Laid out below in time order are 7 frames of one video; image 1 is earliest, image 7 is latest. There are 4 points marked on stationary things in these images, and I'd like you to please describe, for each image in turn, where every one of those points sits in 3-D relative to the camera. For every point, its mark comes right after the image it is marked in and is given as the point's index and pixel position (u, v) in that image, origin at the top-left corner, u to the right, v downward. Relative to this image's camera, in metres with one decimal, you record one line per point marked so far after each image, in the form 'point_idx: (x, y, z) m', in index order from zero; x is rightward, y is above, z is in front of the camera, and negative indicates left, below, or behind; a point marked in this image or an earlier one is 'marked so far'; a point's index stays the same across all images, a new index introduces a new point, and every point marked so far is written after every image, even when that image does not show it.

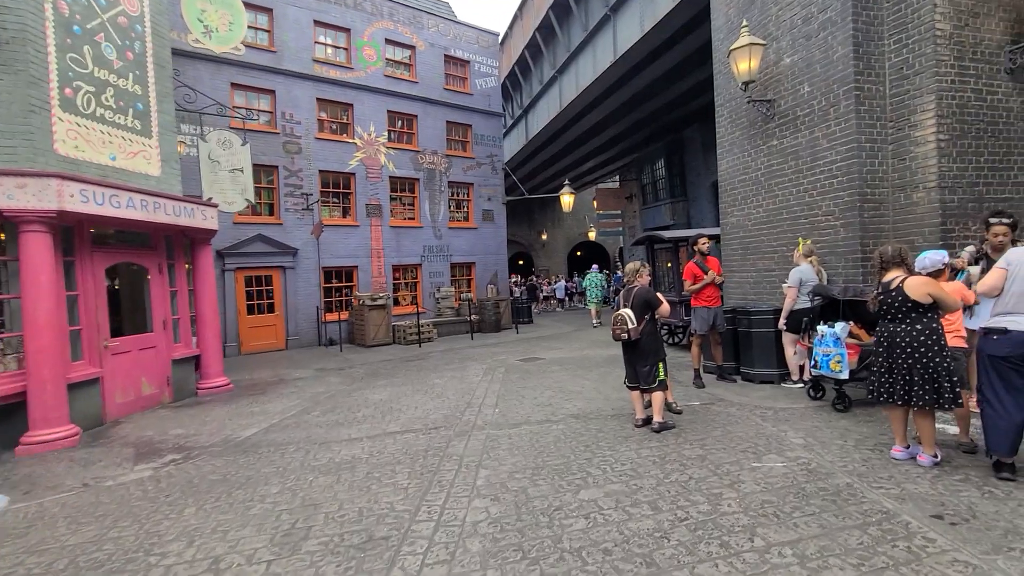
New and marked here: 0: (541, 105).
0: (+1.1, +7.3, +19.5) m
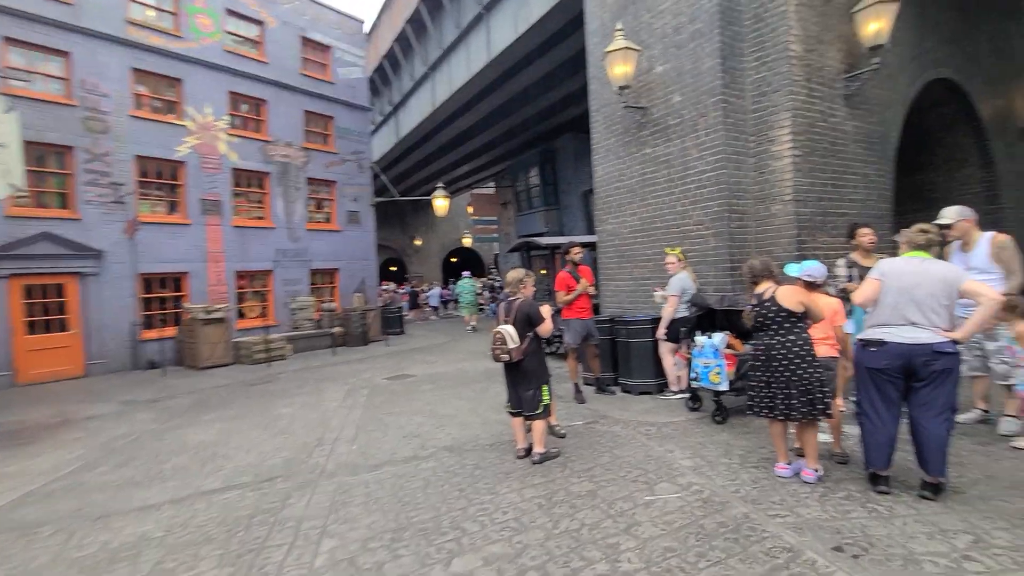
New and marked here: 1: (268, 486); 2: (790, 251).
0: (-3.8, +6.9, +18.3) m
1: (-2.5, -2.0, +5.0) m
2: (+3.8, +0.5, +6.7) m
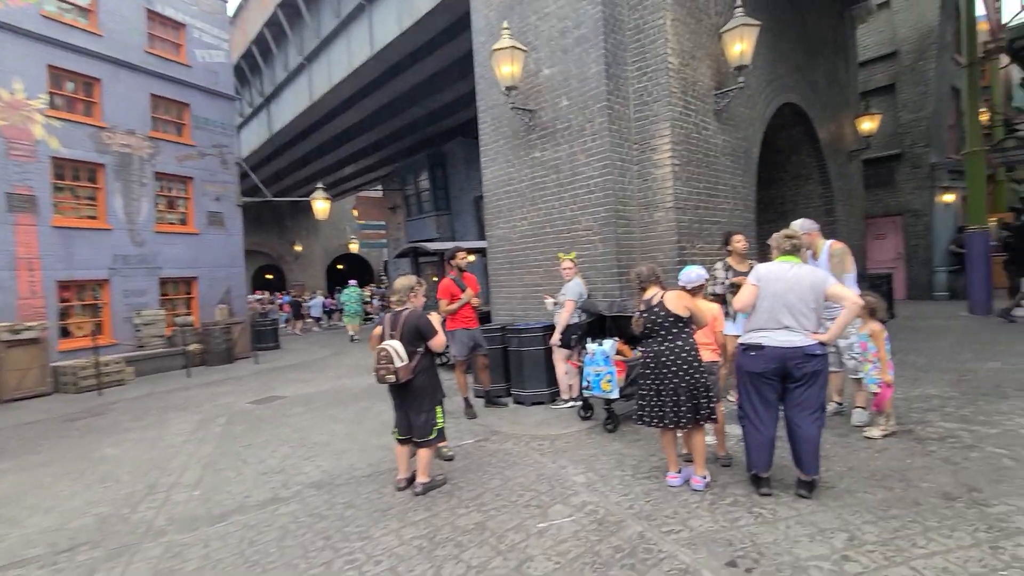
0: (-7.7, +6.6, +16.7) m
1: (-3.5, -2.1, +3.9) m
2: (+2.2, +0.4, +6.8) m
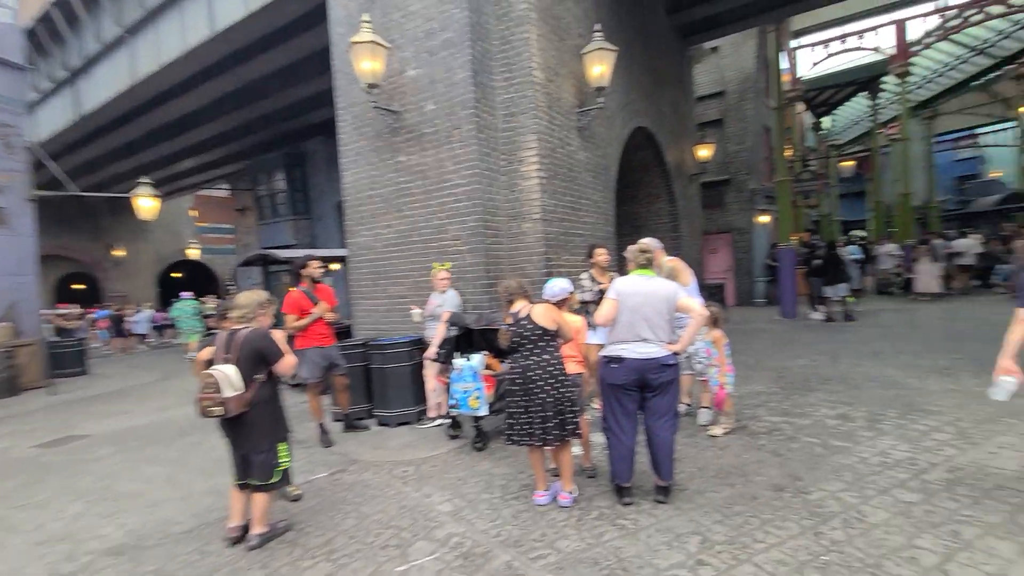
0: (-11.8, +6.2, +14.0) m
1: (-4.4, -2.3, +2.5) m
2: (+0.4, +0.3, +6.9) m
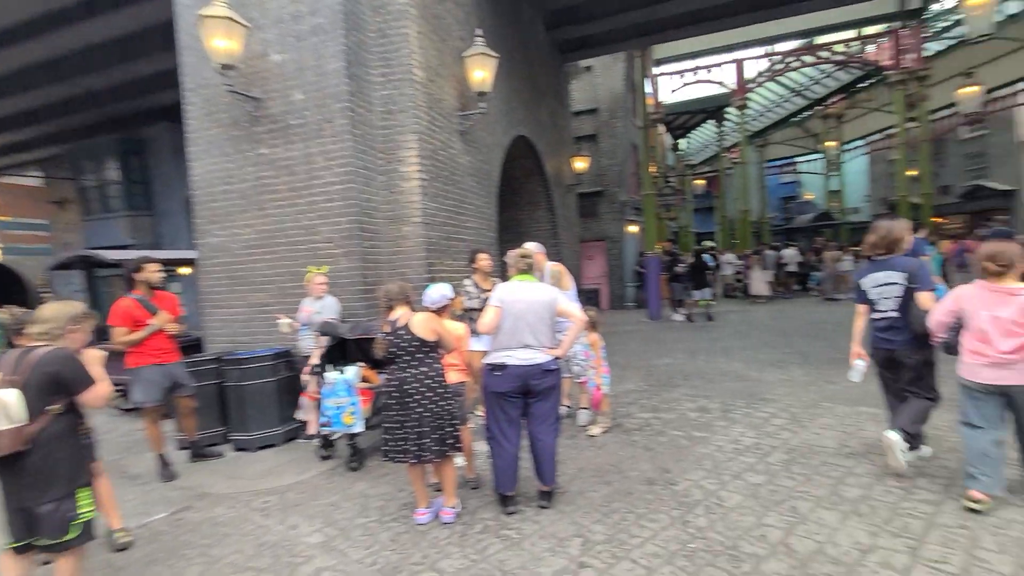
0: (-14.8, +6.0, +10.8) m
1: (-4.9, -2.3, +1.2) m
2: (-1.2, +0.2, +6.6) m
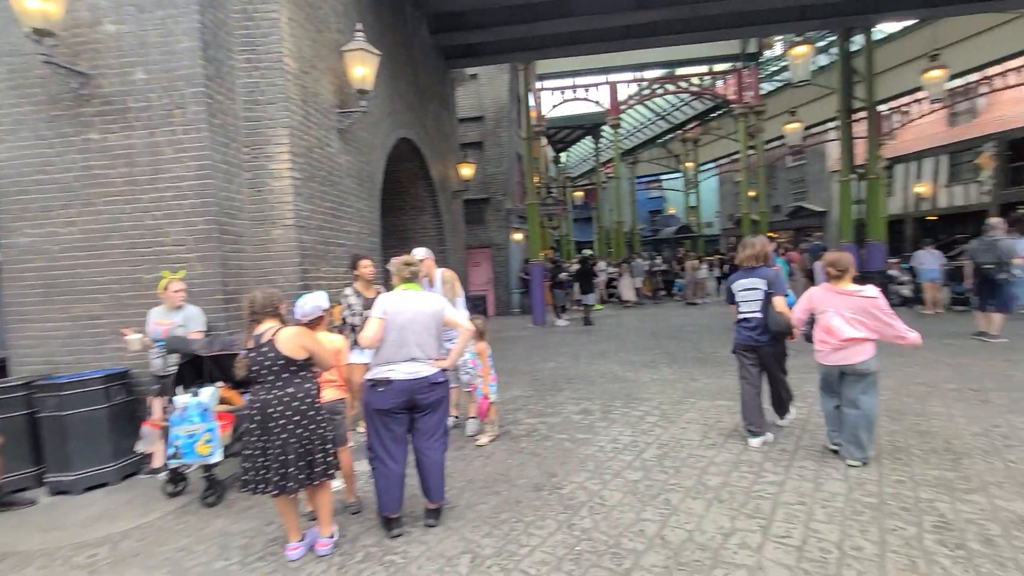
0: (-16.9, +5.8, +7.1) m
1: (-5.0, -2.3, -0.1) m
2: (-2.7, +0.1, +6.1) m
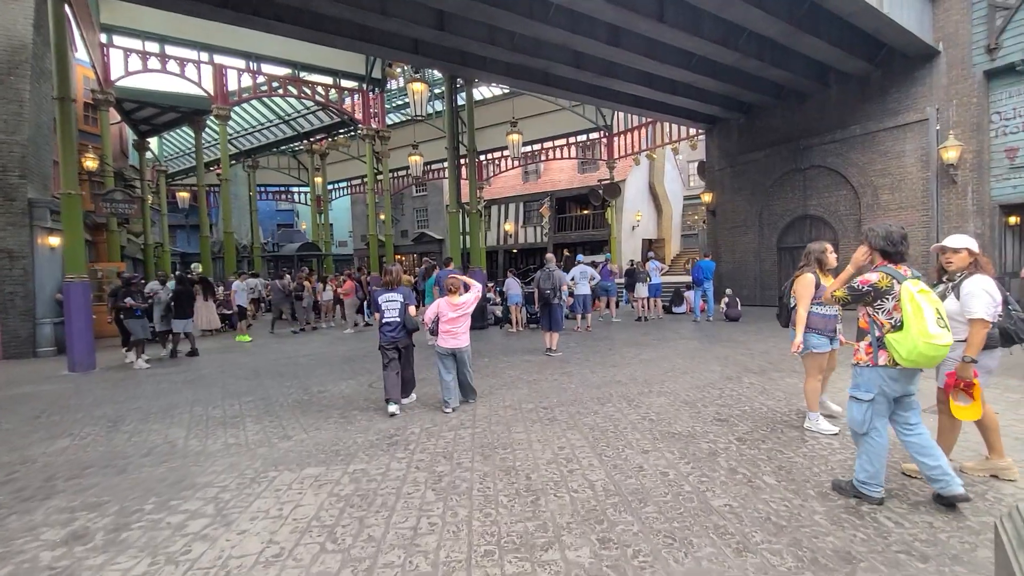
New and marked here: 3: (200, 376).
0: (-17.6, +5.6, -6.7) m
1: (-3.8, -2.4, -4.8) m
2: (-6.0, -0.2, +1.4) m
3: (-5.6, -1.6, +8.8) m
